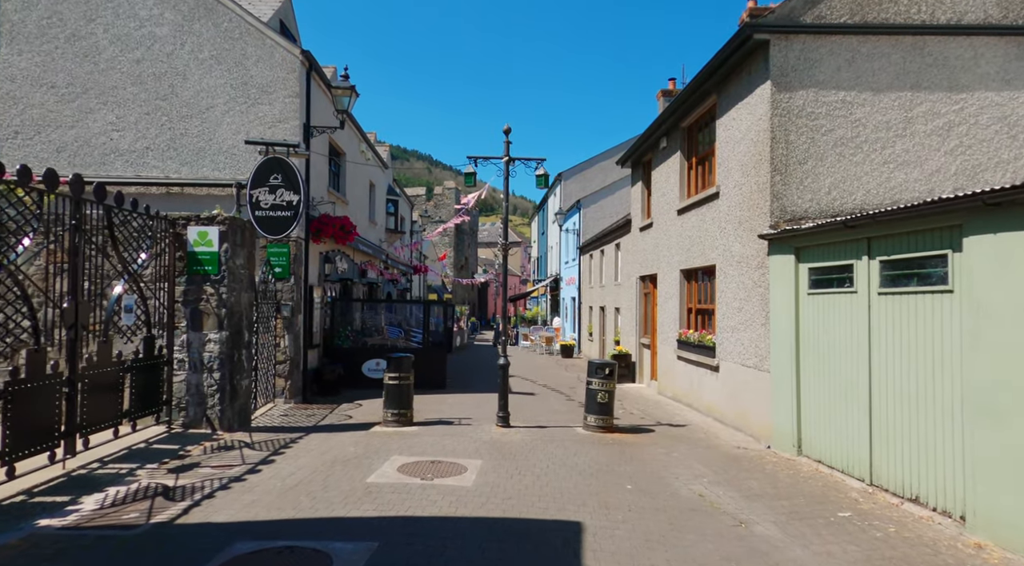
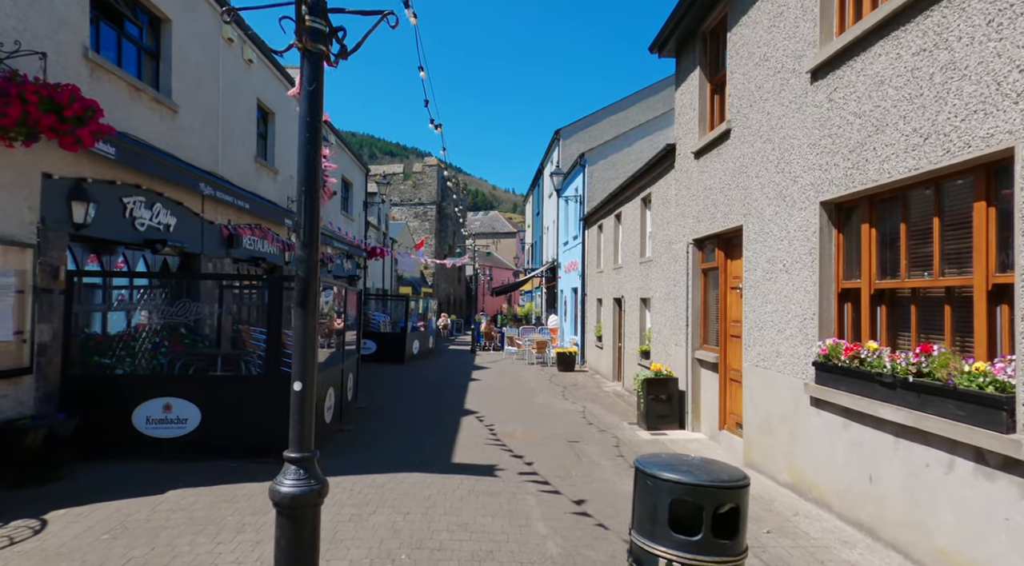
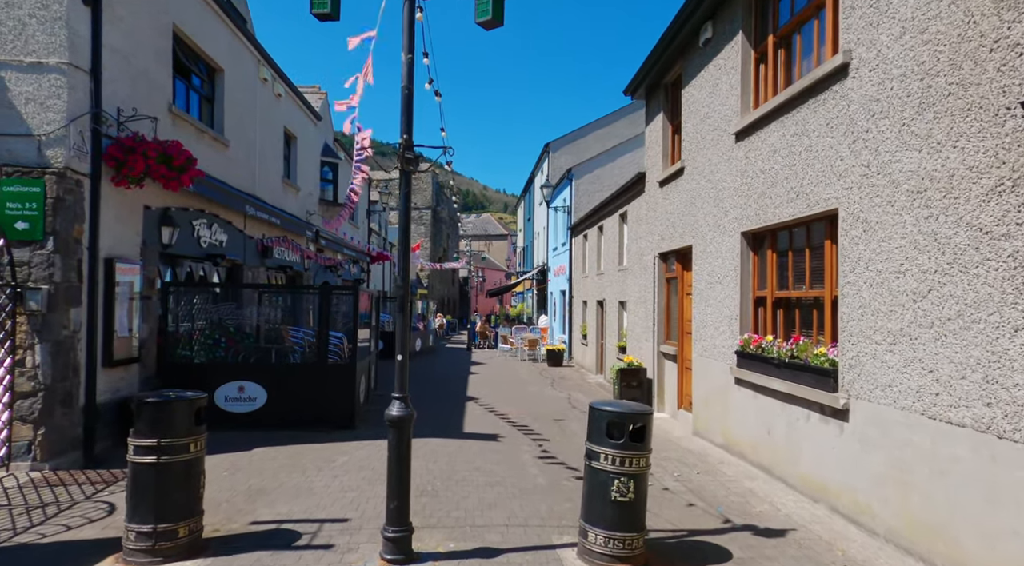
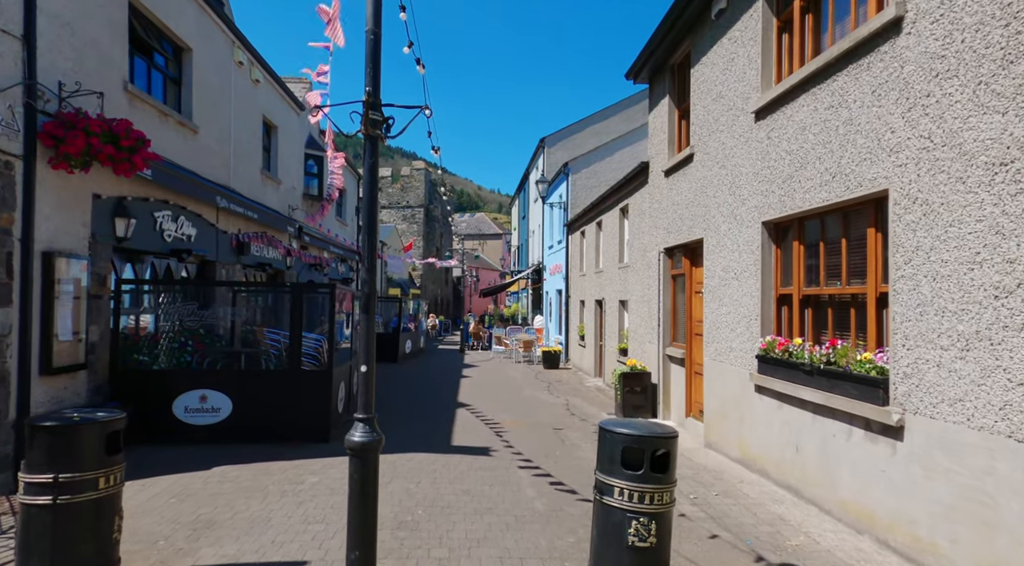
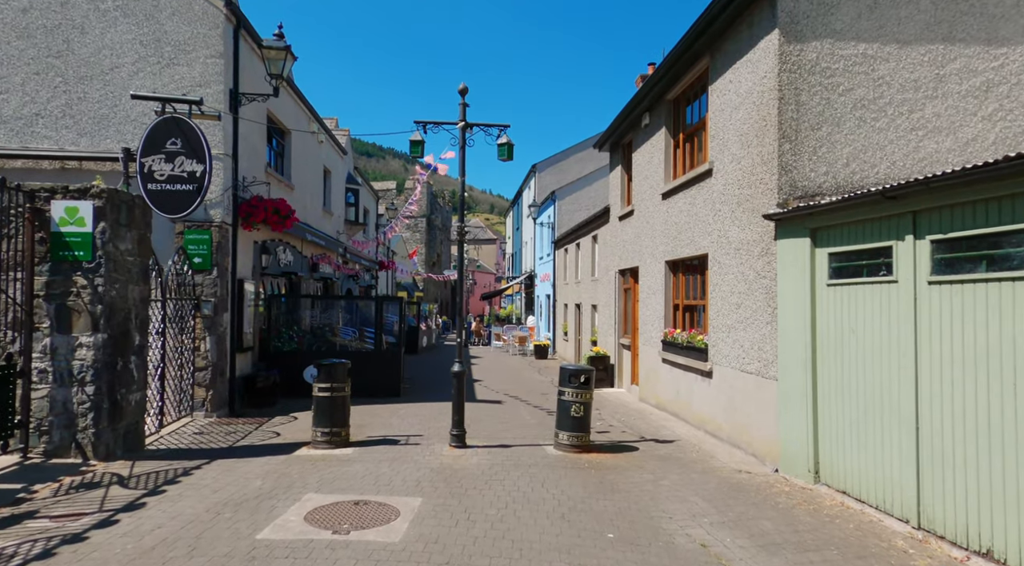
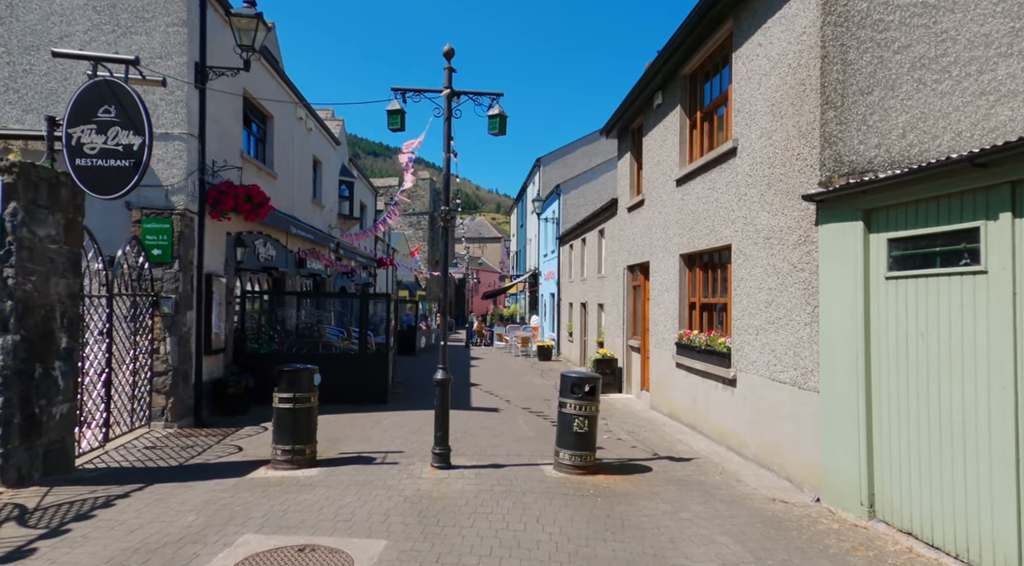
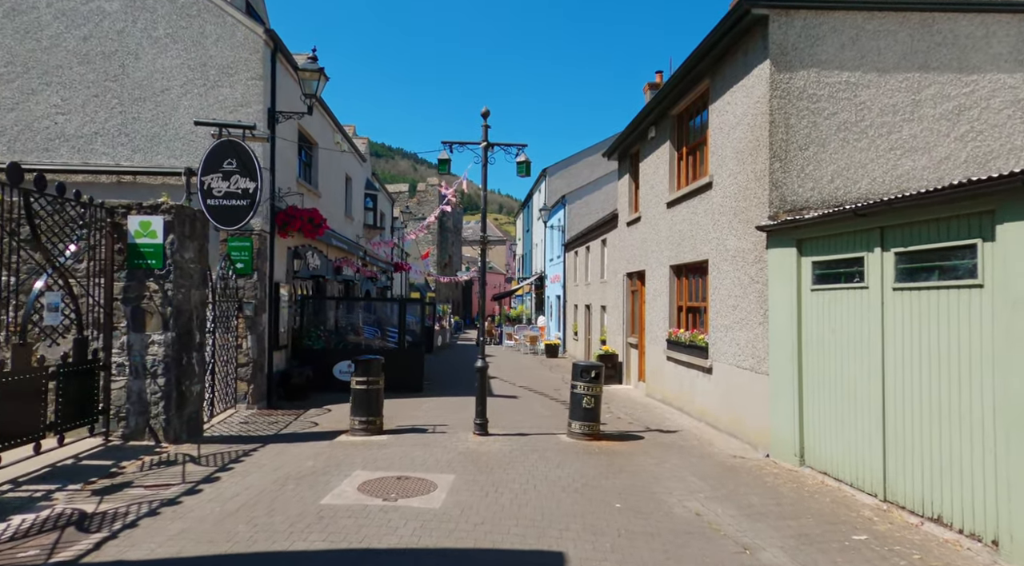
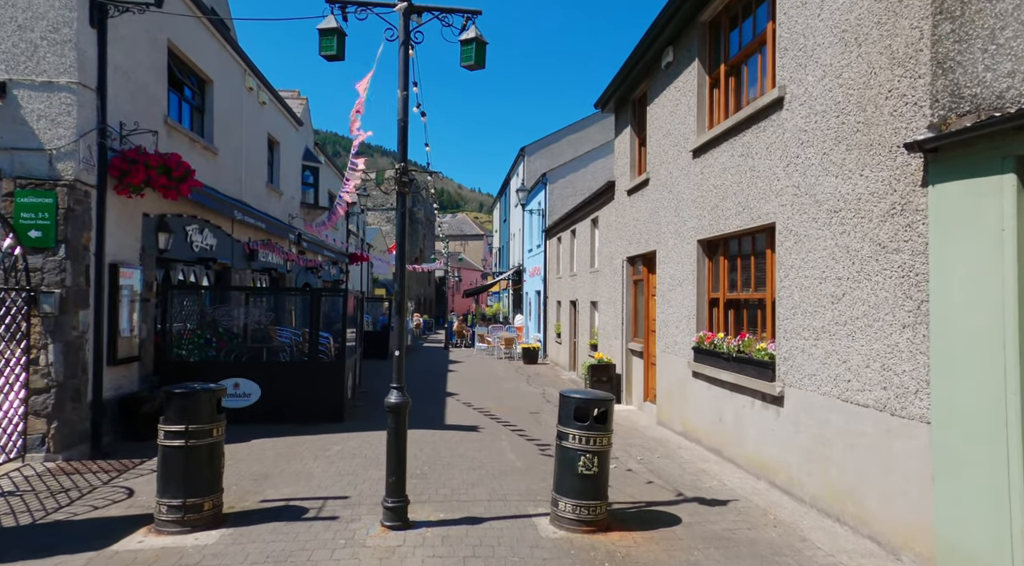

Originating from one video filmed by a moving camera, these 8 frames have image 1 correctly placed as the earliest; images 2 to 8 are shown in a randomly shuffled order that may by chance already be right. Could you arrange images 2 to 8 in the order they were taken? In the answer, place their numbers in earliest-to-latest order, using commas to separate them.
7, 5, 6, 8, 3, 4, 2
